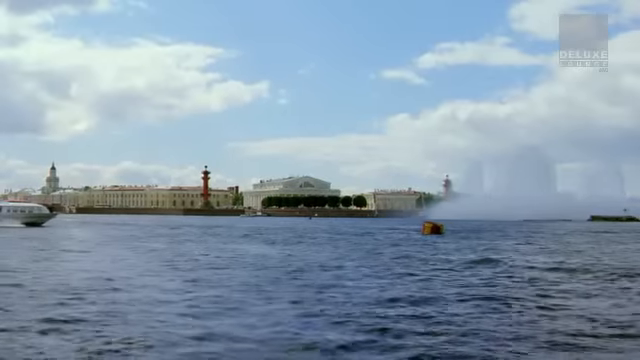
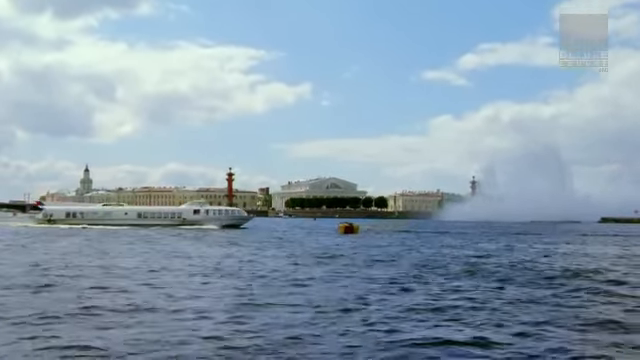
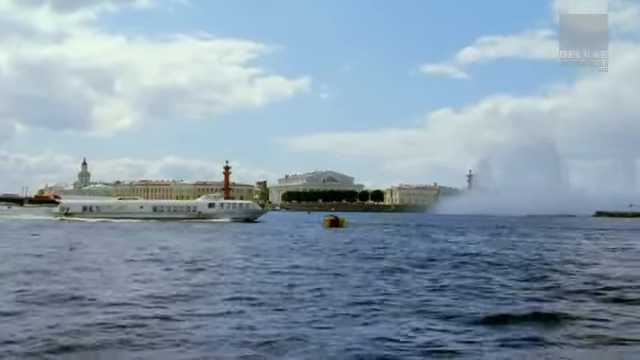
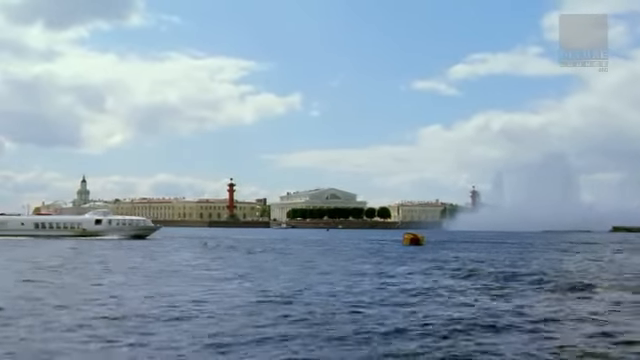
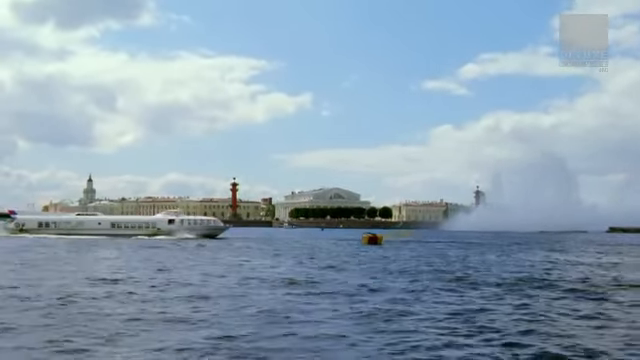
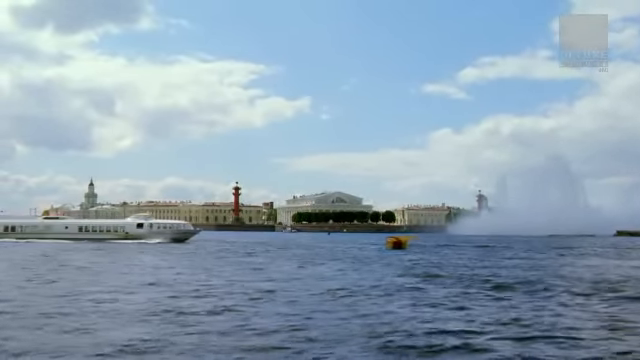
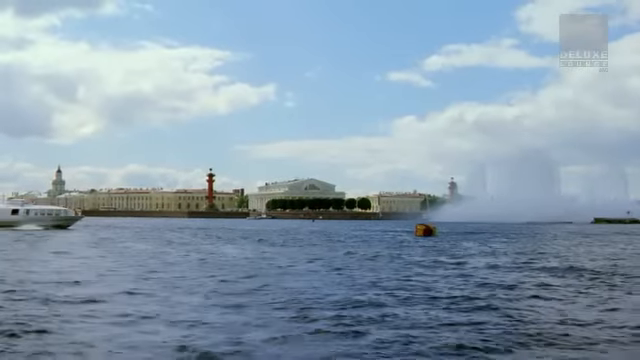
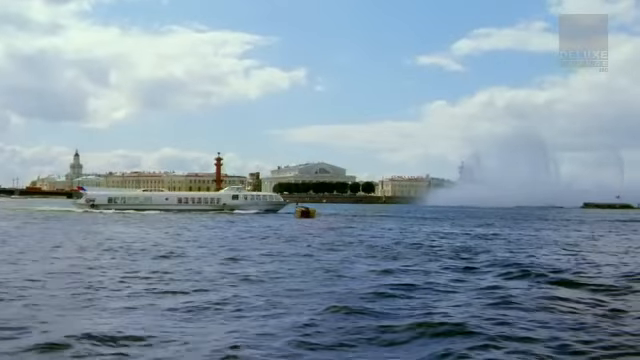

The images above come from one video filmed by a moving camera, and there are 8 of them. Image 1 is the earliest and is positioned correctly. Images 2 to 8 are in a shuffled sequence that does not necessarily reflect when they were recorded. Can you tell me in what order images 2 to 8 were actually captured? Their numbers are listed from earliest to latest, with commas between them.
7, 4, 6, 5, 2, 3, 8
